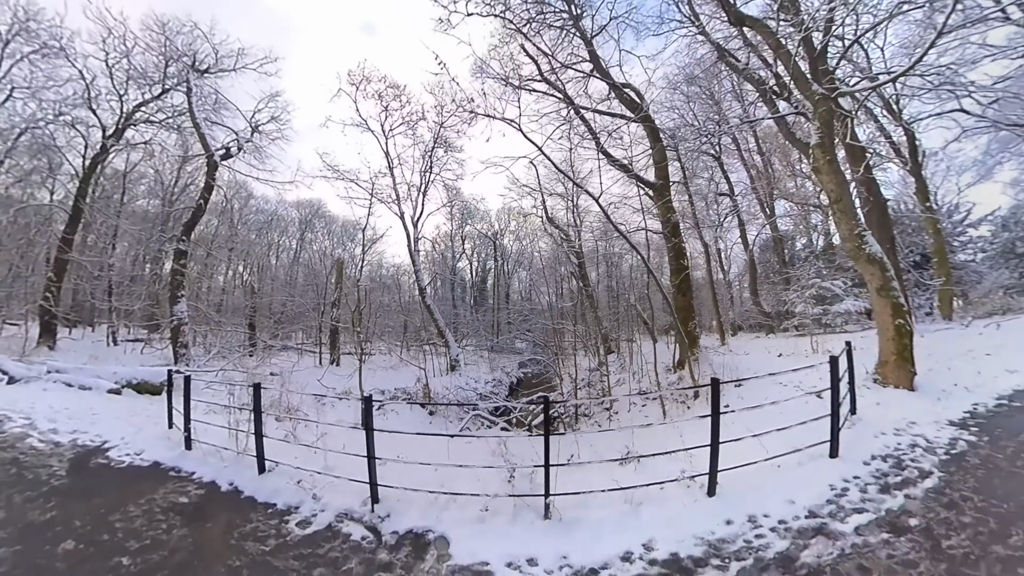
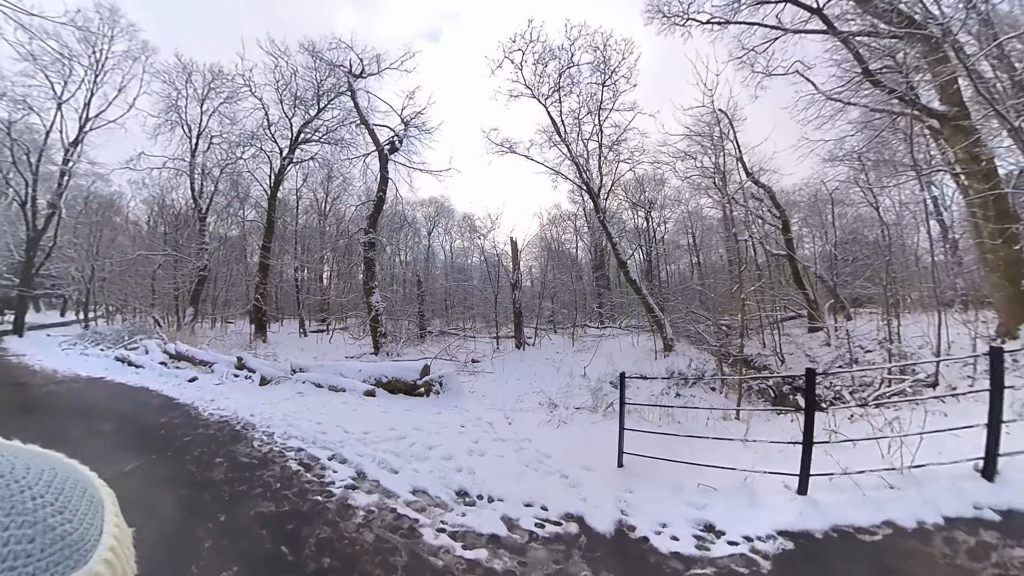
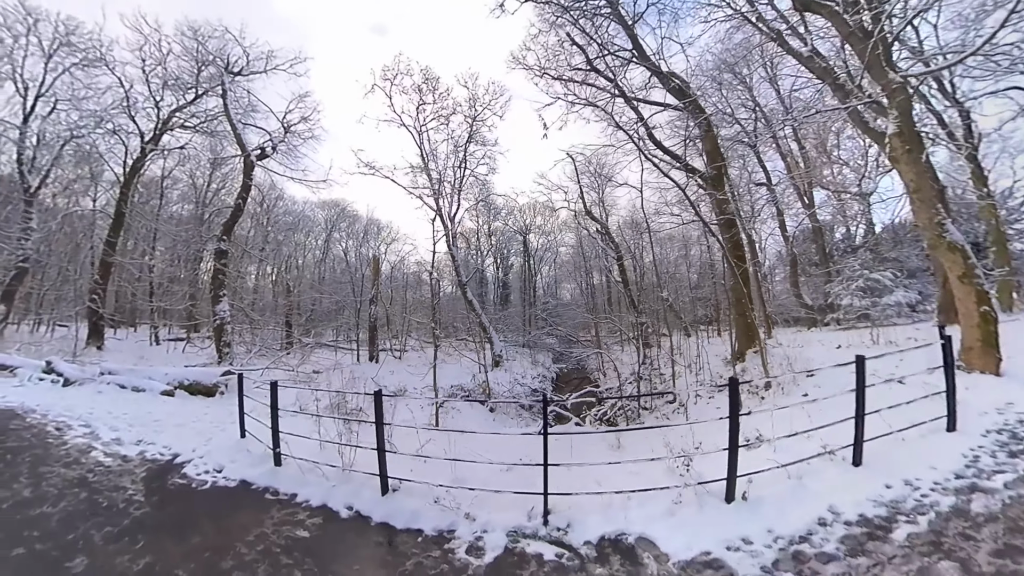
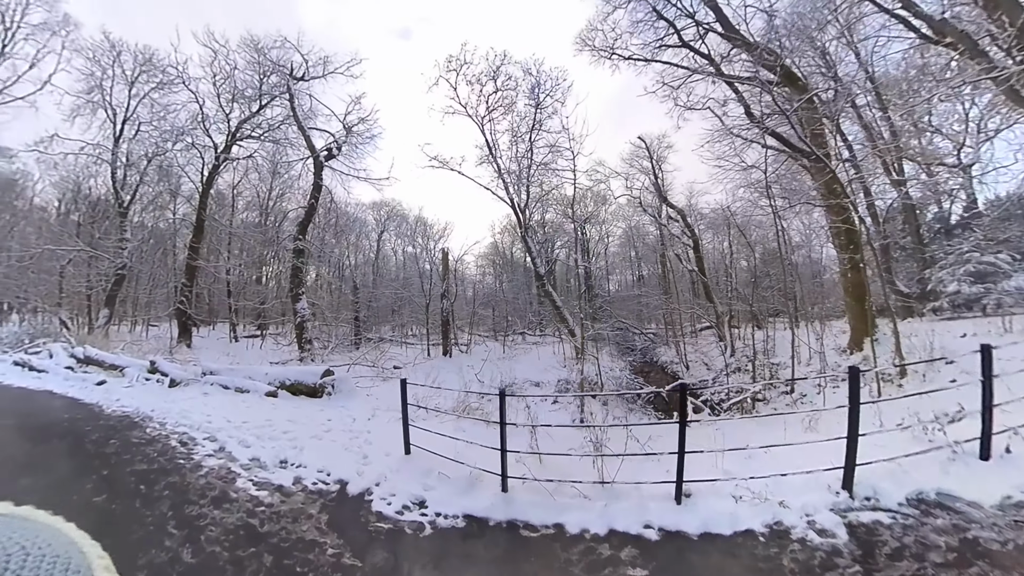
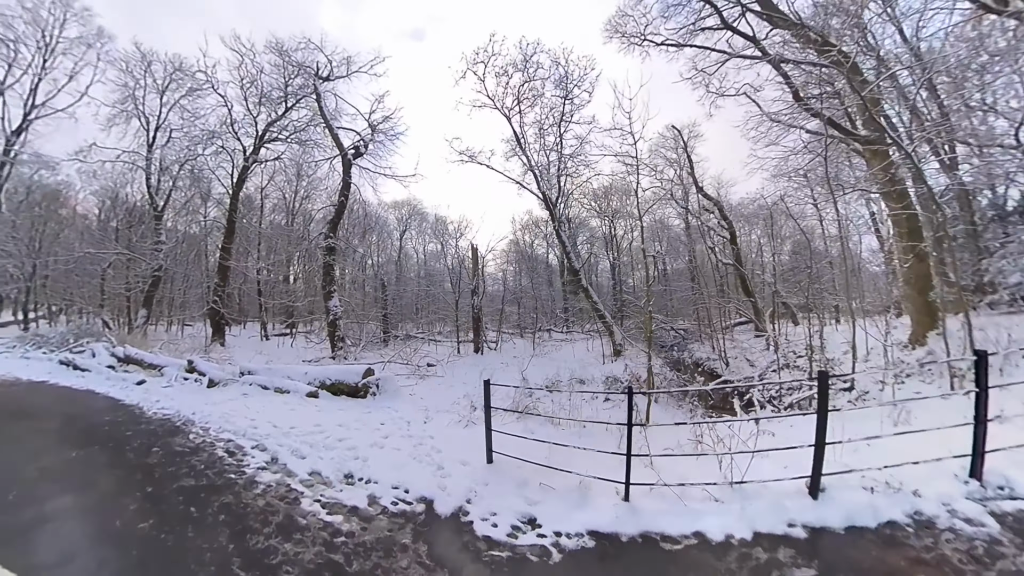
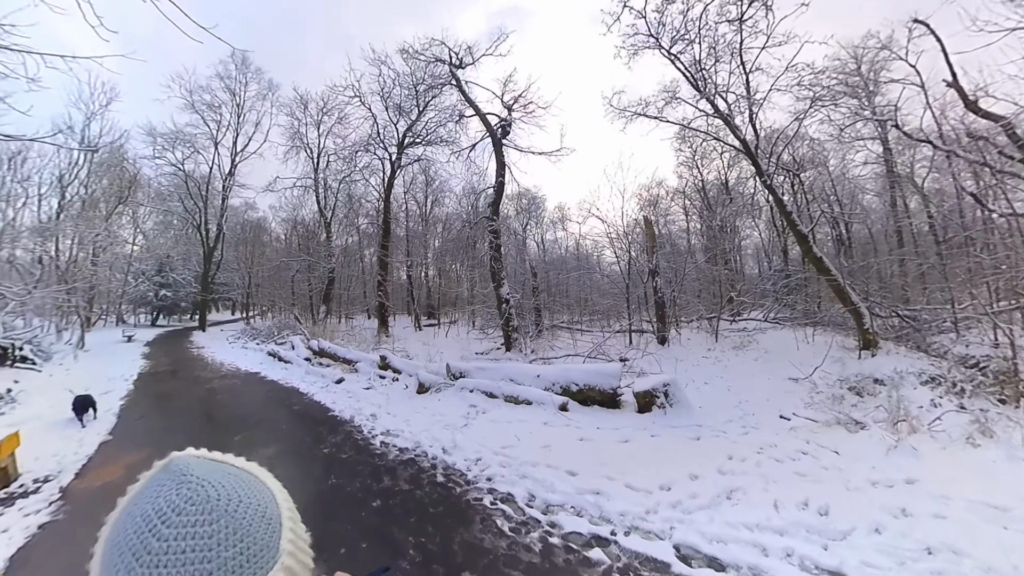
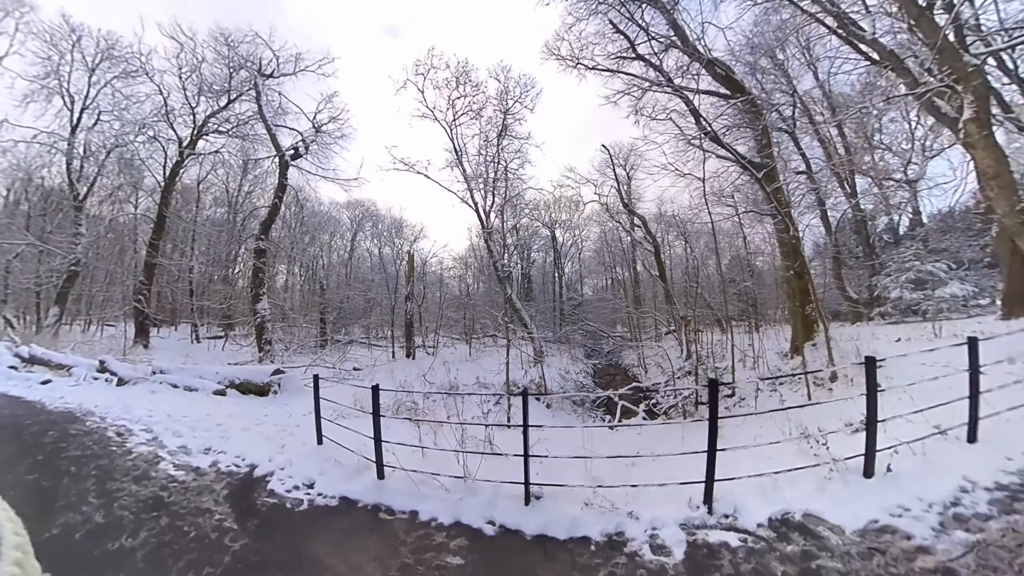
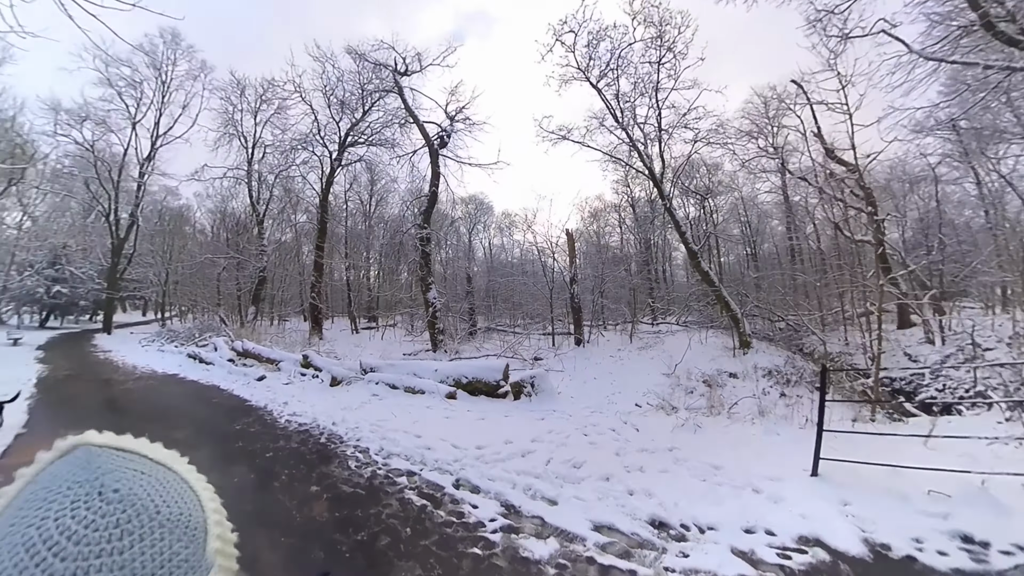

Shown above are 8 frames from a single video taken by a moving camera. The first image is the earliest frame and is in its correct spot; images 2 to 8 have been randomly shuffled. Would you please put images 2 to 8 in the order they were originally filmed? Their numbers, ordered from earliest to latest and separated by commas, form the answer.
3, 7, 4, 5, 2, 8, 6
